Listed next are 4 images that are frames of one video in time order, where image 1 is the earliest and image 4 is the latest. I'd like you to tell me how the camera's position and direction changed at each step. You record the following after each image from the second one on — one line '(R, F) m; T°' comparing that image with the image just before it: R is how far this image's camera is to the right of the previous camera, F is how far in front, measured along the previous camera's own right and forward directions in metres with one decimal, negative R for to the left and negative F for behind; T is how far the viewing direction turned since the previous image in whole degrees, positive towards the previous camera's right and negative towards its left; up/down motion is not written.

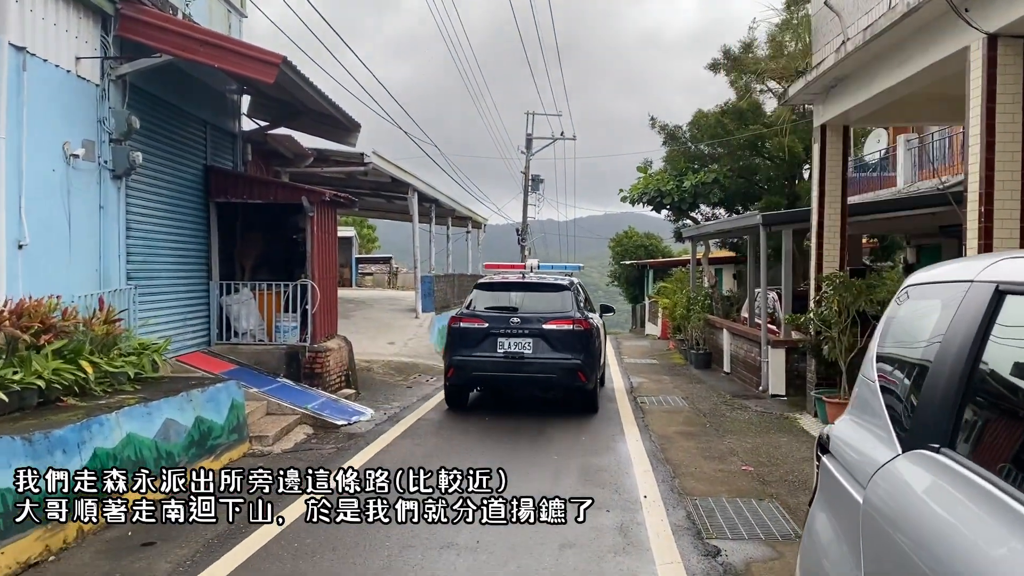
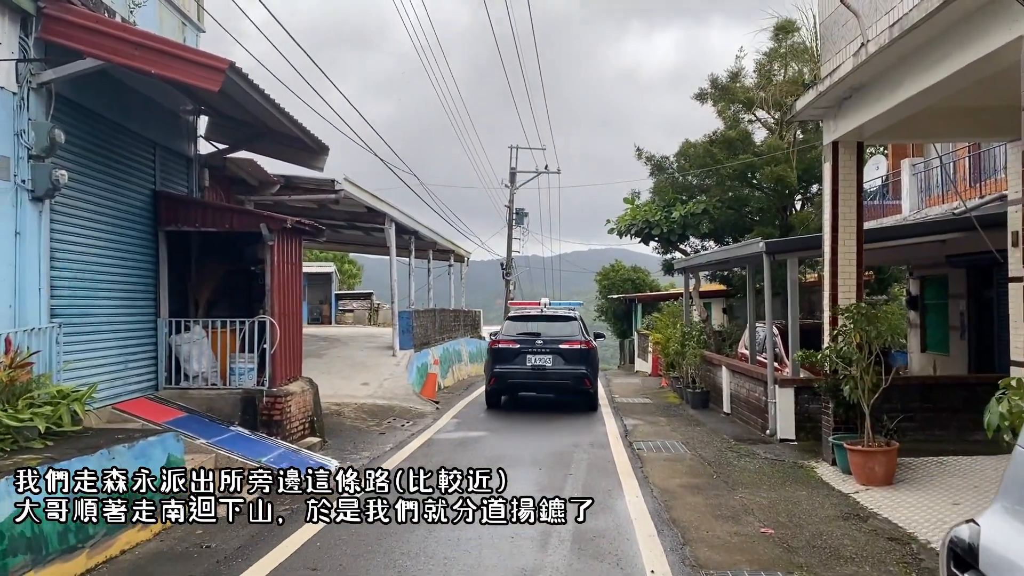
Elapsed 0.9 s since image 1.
(0.0, +1.0) m; +1°
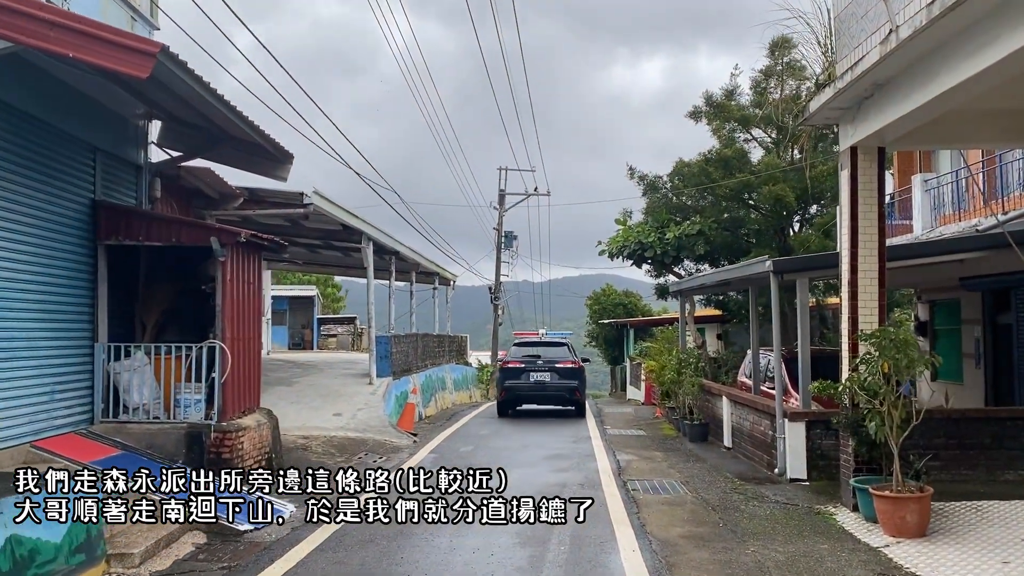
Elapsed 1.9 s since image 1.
(+0.1, +1.0) m; +1°
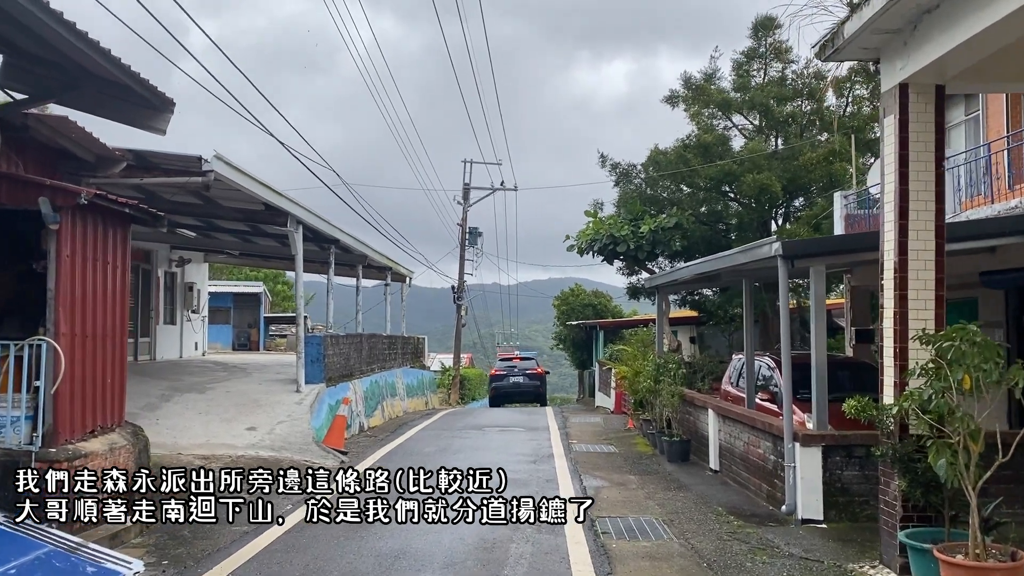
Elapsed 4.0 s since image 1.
(+0.3, +2.0) m; +2°
